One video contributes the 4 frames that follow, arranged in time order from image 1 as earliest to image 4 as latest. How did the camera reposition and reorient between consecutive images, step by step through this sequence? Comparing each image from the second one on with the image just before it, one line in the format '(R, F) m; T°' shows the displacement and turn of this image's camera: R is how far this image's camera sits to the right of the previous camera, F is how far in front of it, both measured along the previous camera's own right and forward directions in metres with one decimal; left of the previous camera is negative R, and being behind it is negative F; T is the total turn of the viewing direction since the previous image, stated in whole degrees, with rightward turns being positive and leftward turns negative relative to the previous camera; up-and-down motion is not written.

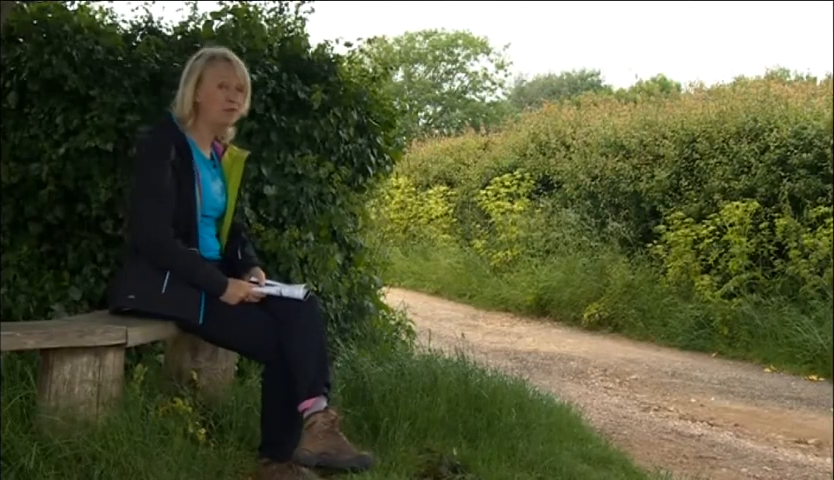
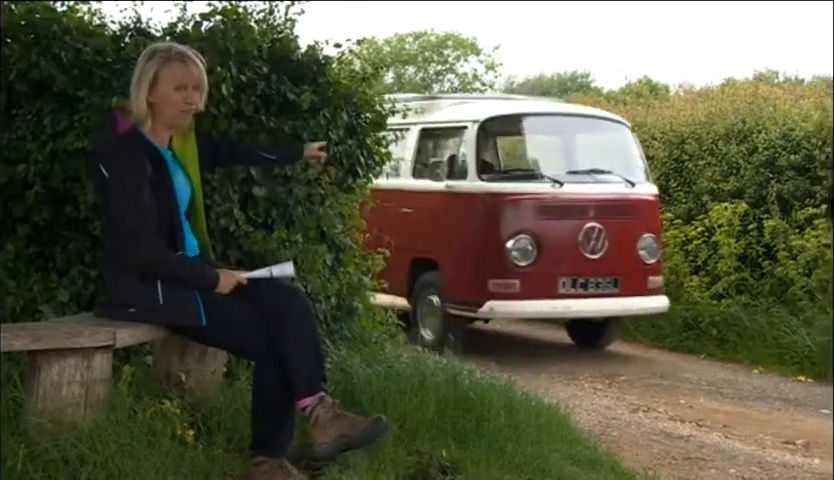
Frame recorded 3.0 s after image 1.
(0.0, 0.0) m; 0°
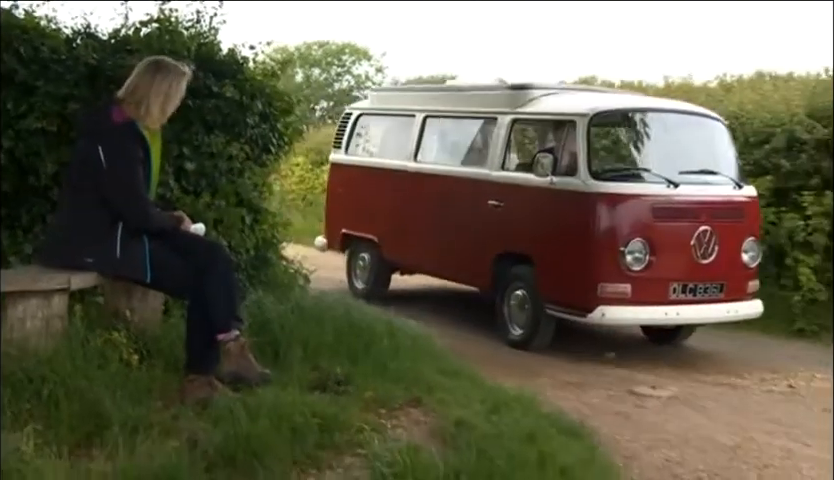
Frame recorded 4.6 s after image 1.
(0.0, -1.1) m; +5°
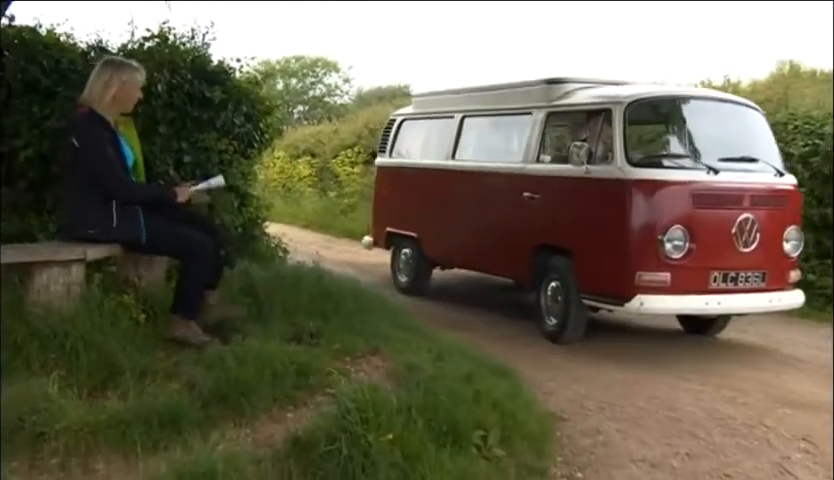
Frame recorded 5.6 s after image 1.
(0.0, -1.1) m; +2°
